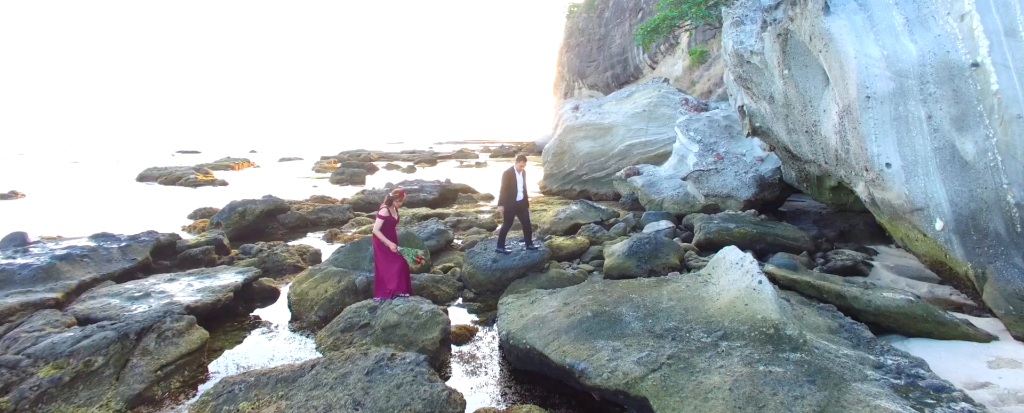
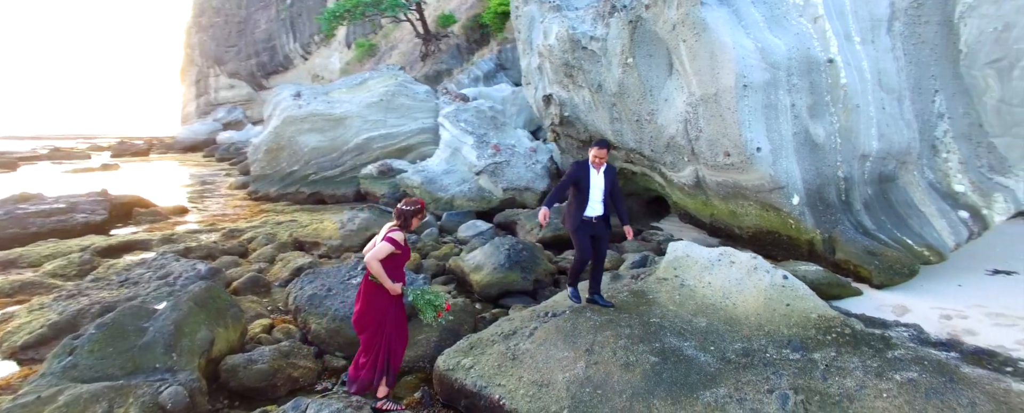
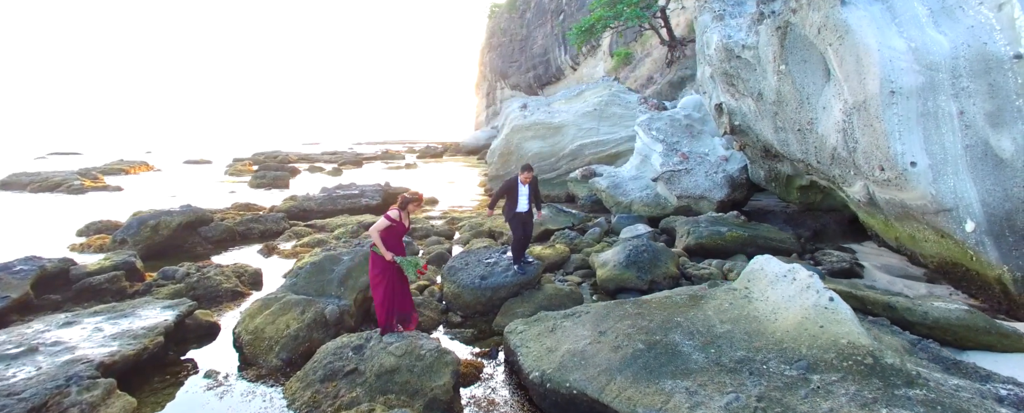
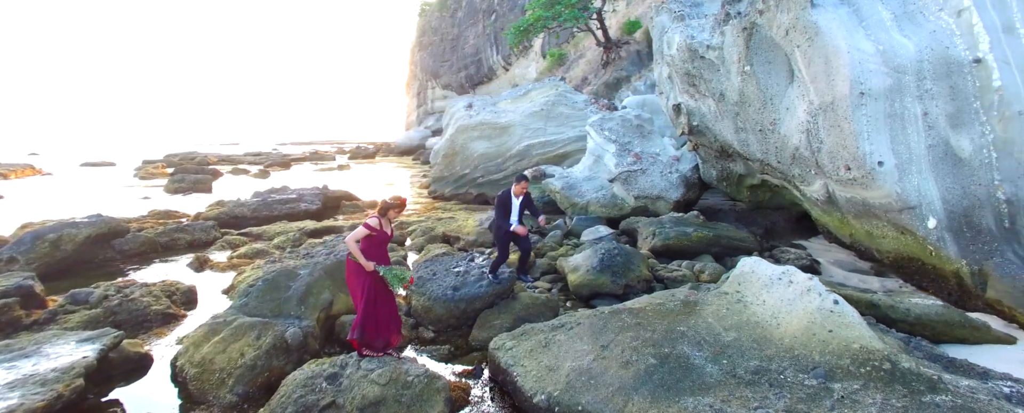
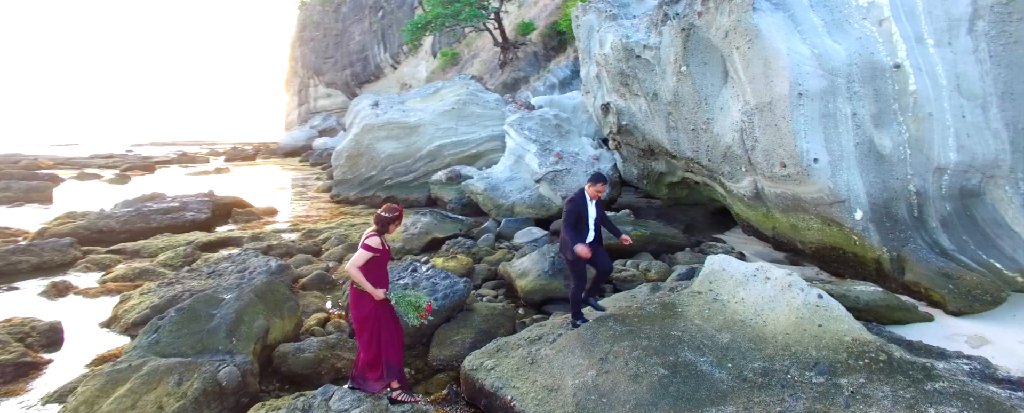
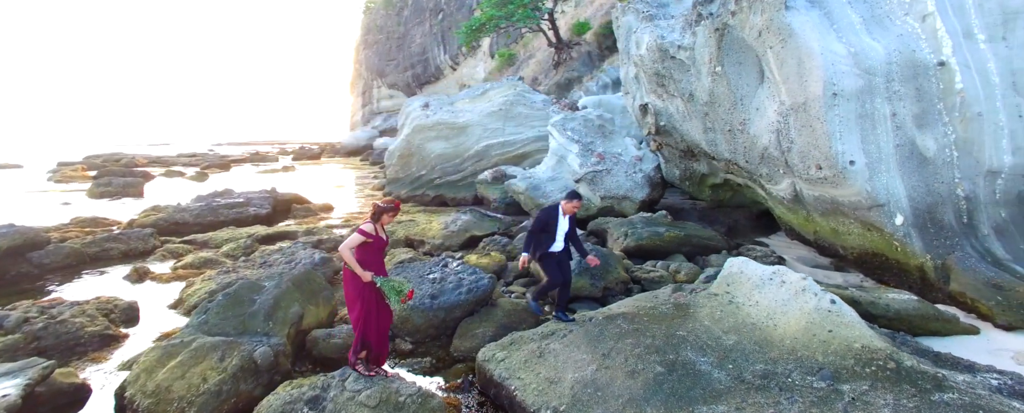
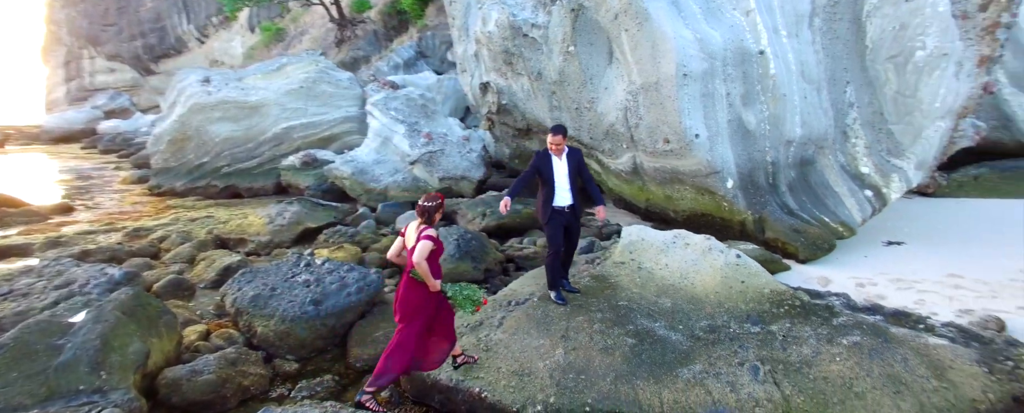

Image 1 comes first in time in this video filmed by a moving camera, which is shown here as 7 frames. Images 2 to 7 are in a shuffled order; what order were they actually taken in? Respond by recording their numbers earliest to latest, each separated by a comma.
3, 4, 6, 5, 2, 7
